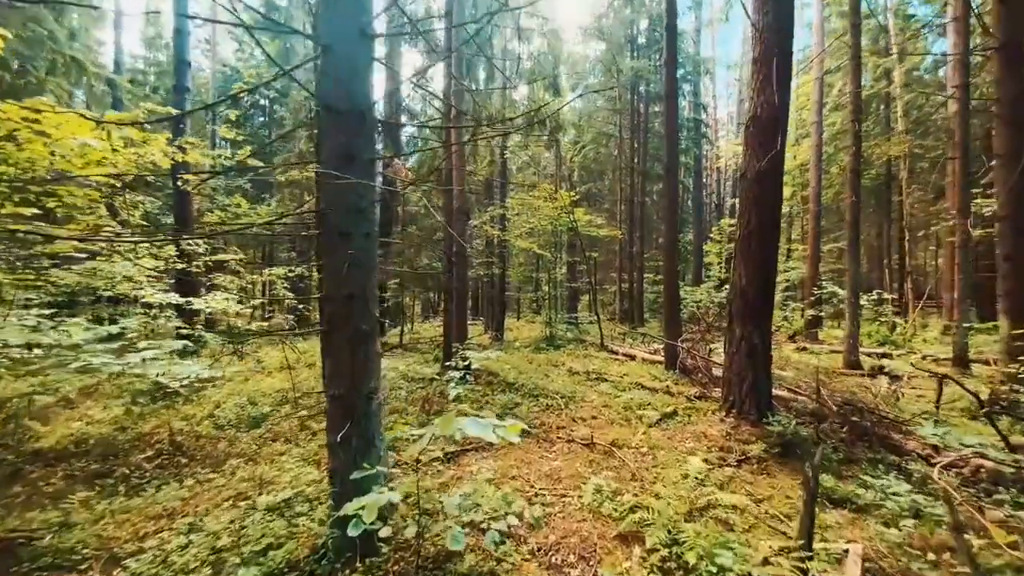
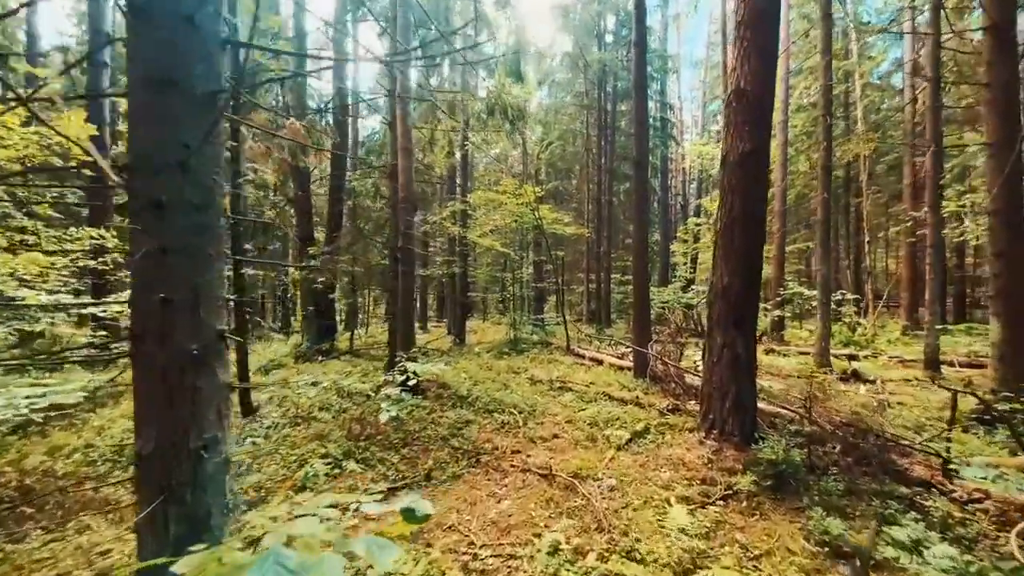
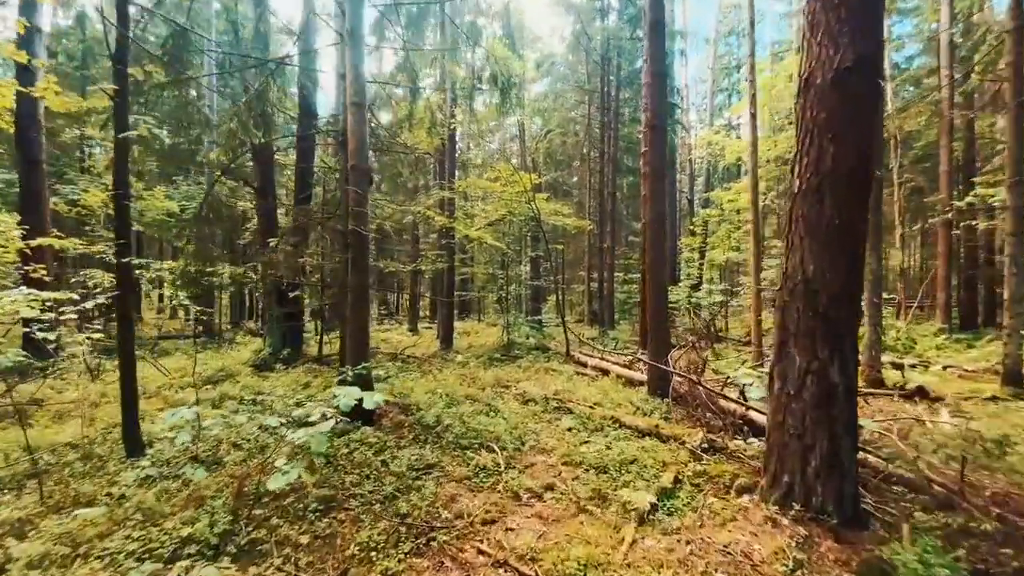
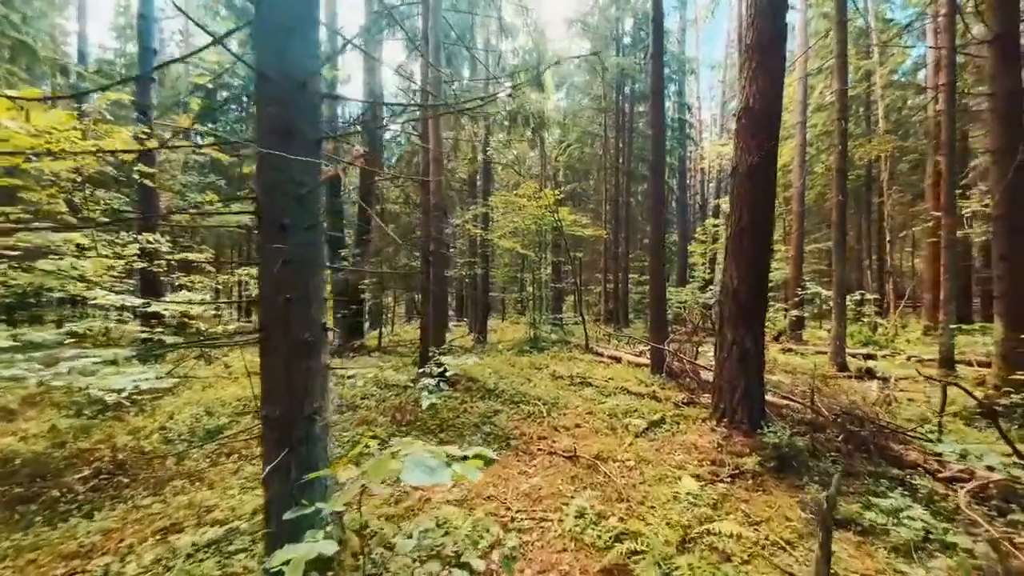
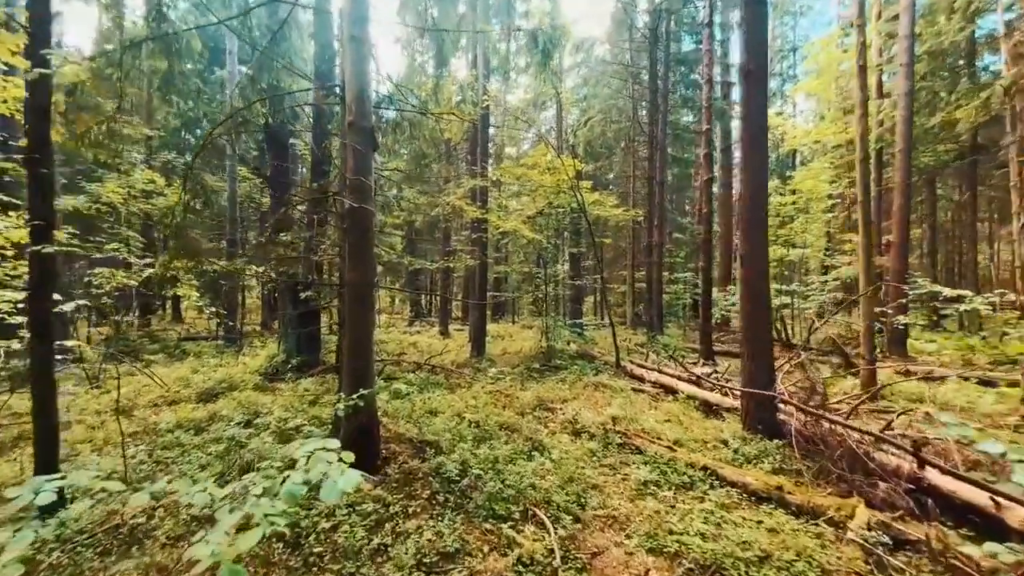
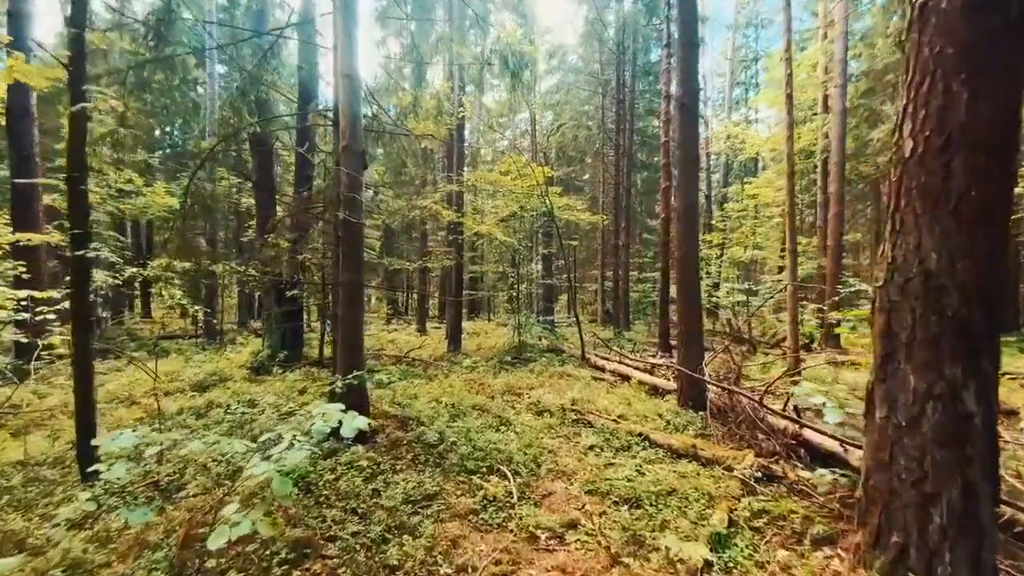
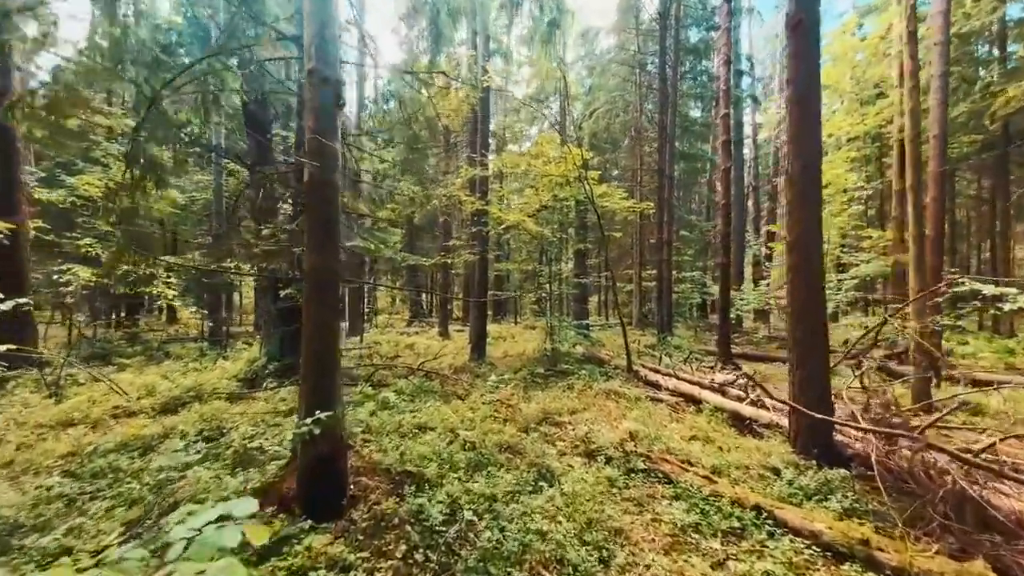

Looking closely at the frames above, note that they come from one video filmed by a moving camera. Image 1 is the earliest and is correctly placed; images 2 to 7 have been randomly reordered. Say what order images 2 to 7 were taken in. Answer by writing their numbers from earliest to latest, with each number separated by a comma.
4, 2, 3, 6, 5, 7
